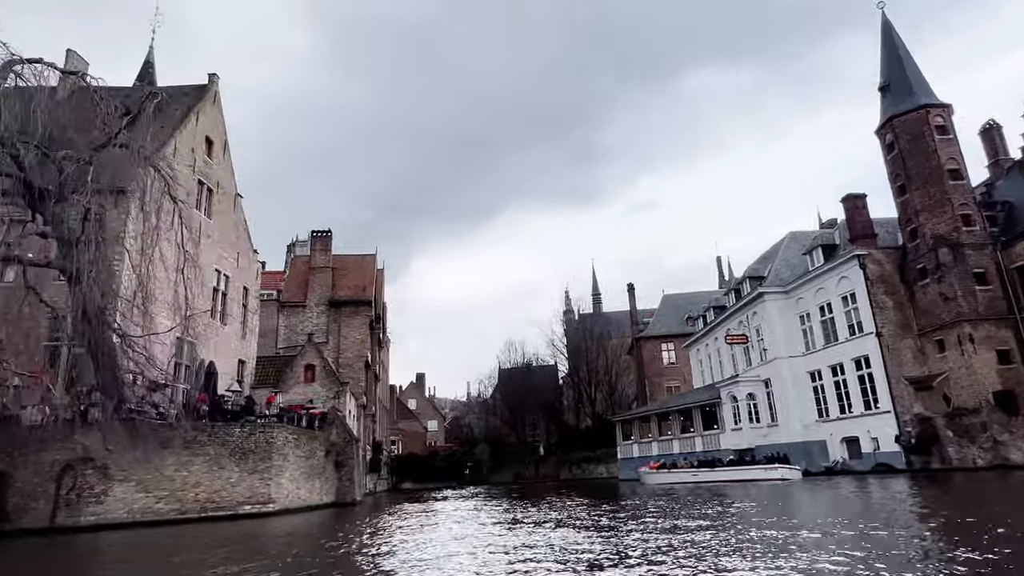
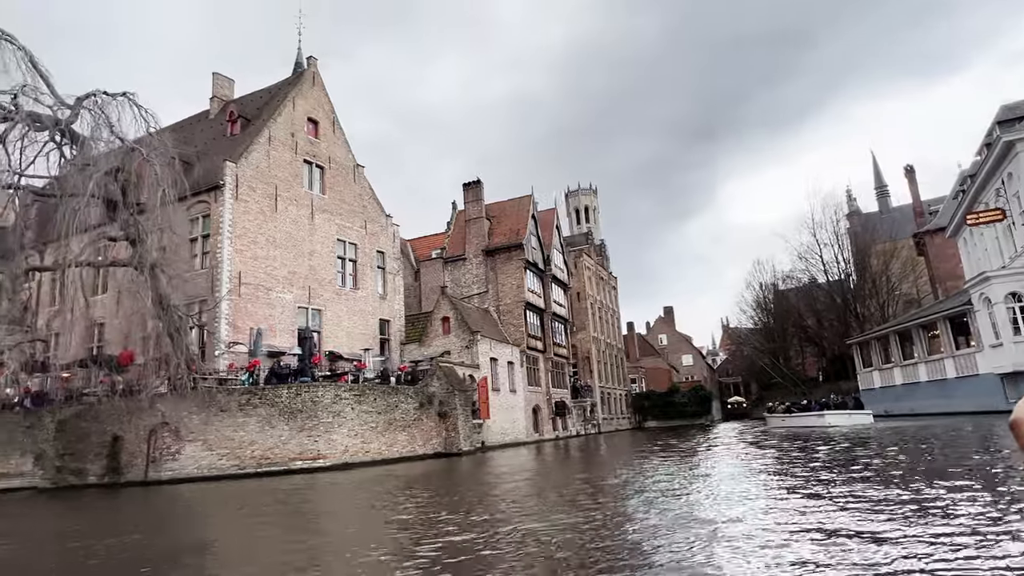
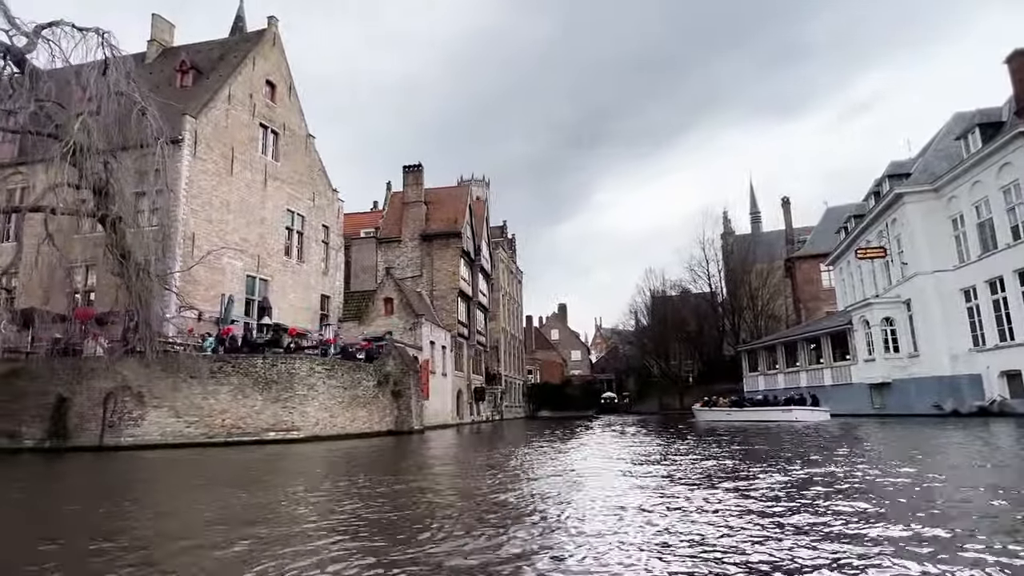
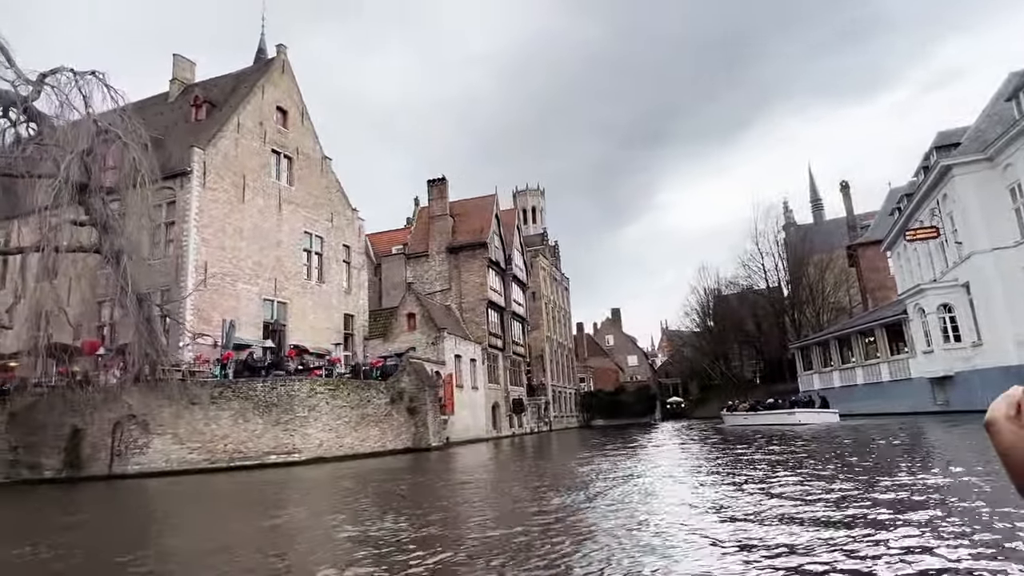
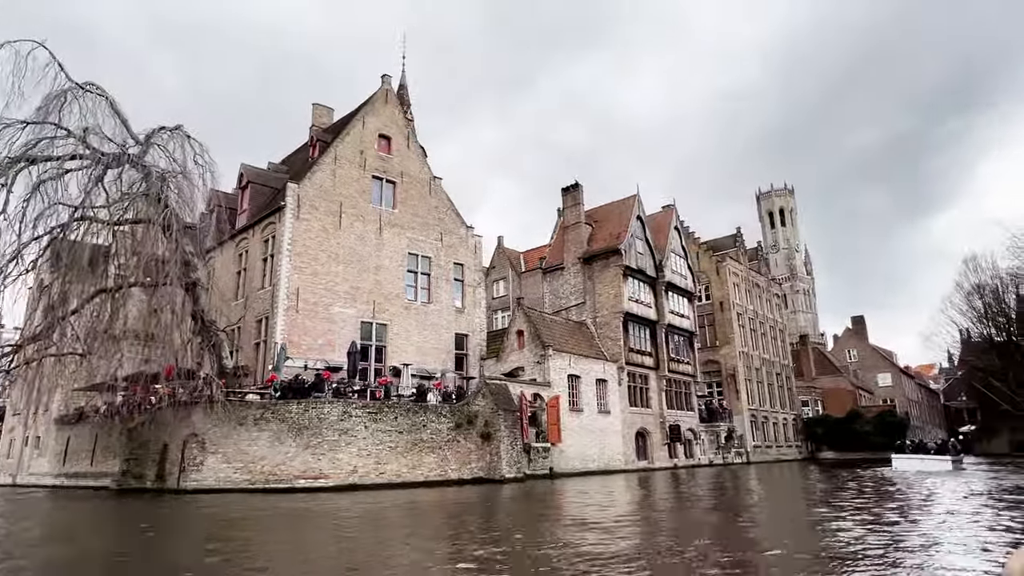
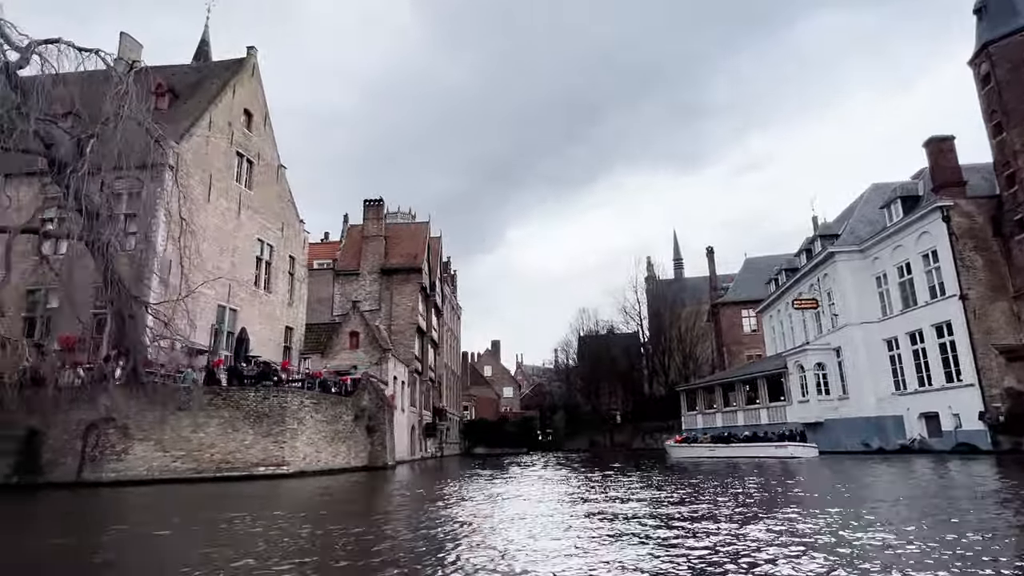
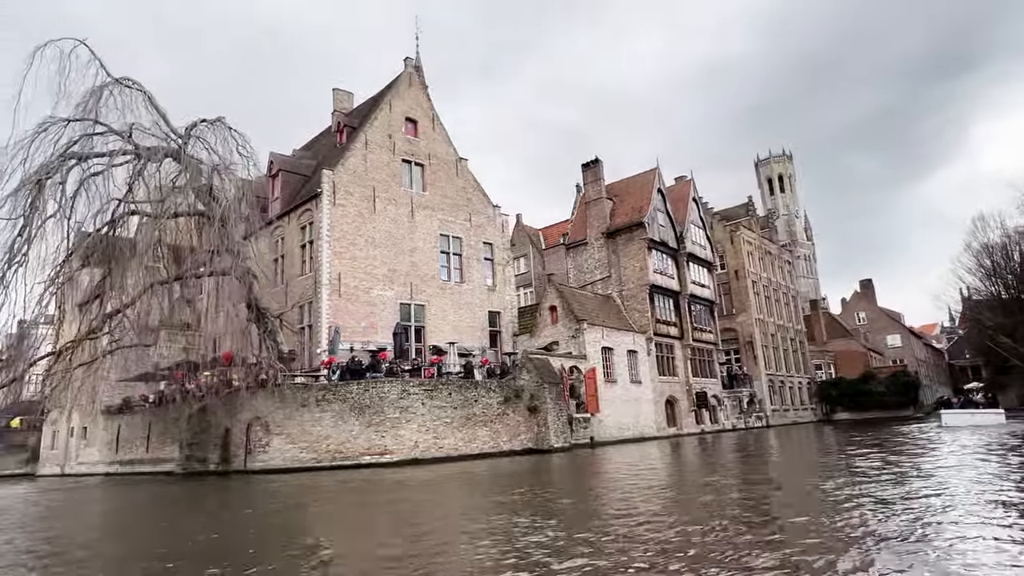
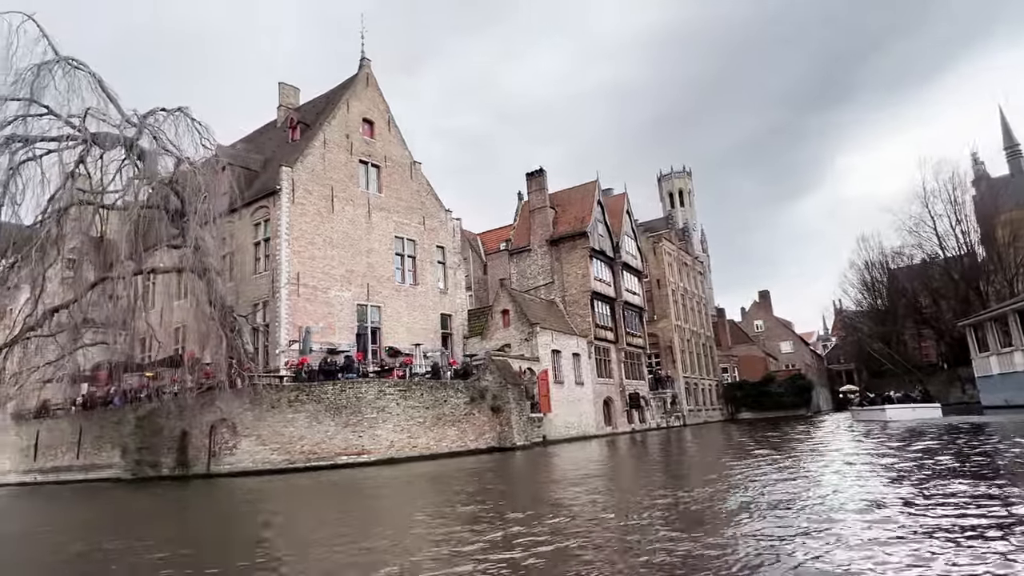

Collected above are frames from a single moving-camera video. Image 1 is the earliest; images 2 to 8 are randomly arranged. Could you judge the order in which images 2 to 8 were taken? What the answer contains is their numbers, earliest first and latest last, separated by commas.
6, 3, 4, 2, 8, 7, 5
